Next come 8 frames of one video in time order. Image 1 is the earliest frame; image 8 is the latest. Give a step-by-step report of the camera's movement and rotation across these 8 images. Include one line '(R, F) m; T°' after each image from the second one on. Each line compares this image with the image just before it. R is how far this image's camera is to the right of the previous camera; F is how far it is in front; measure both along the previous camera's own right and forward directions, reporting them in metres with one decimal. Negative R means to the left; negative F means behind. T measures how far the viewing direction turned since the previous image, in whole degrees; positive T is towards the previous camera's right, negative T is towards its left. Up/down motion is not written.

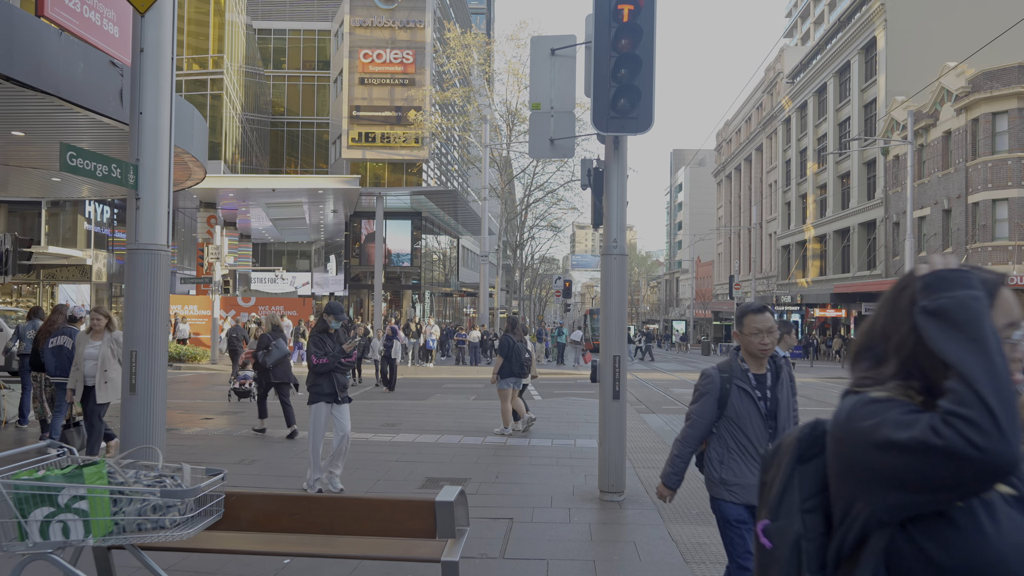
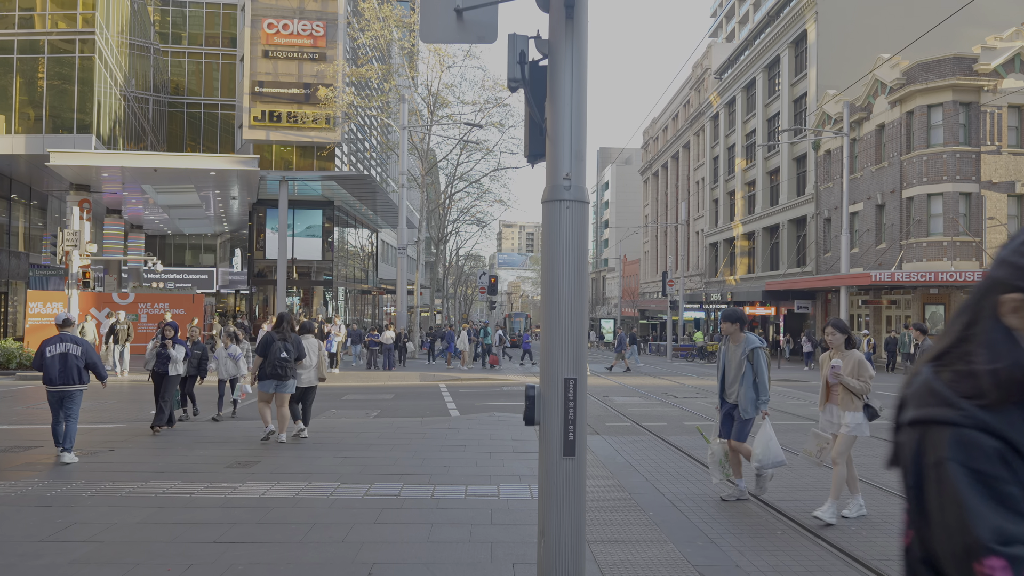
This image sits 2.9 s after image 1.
(+0.3, +2.9) m; +6°
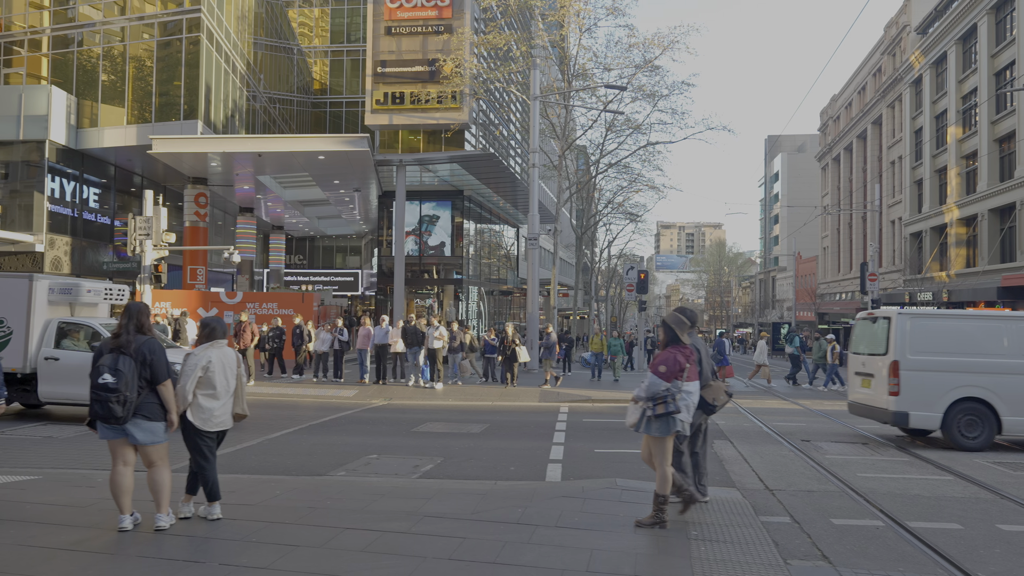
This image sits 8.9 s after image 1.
(+0.2, +4.9) m; -12°
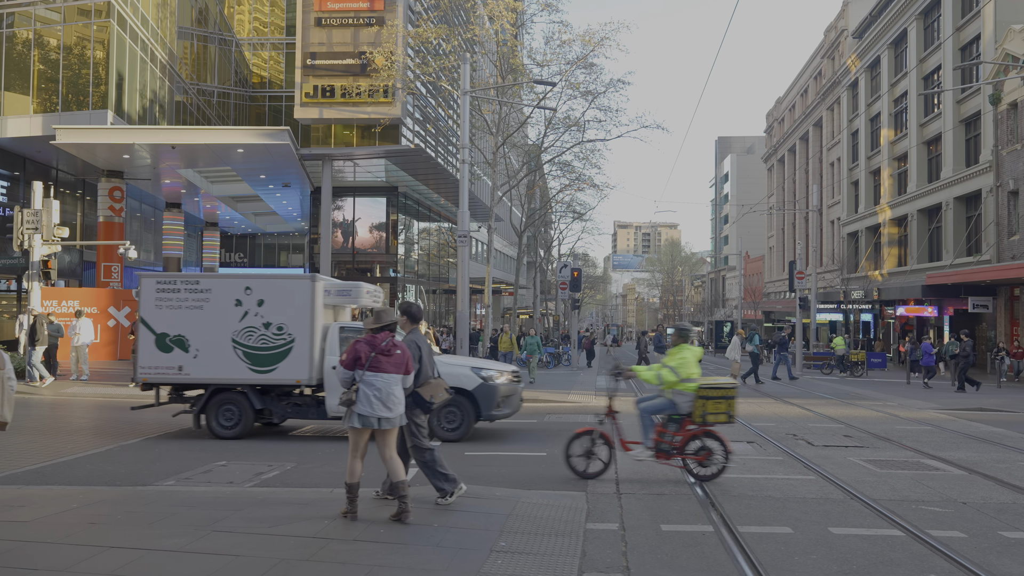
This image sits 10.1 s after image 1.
(+1.0, +0.4) m; +3°
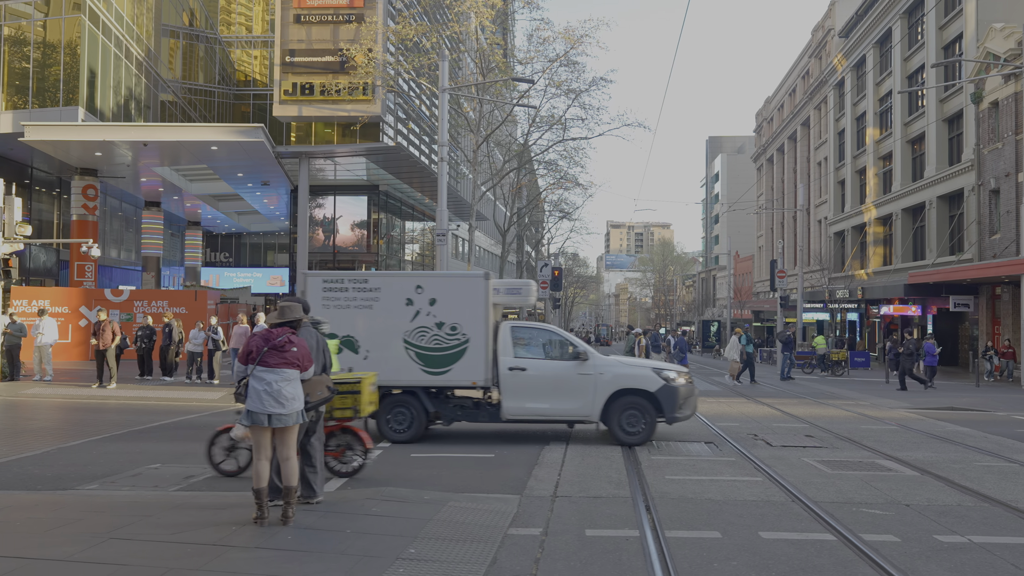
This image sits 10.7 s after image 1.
(+0.5, +0.2) m; 0°
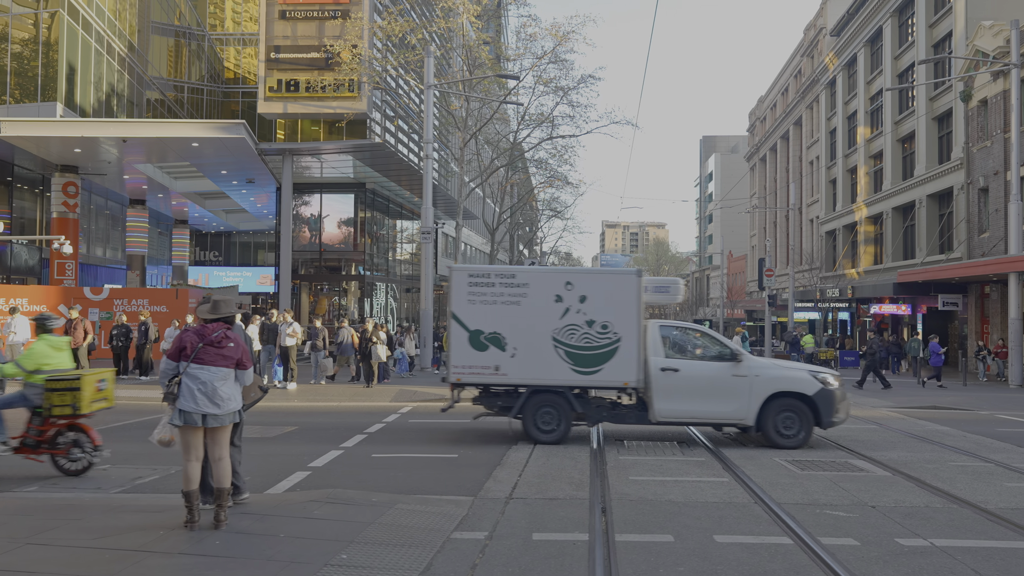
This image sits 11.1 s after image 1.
(+0.3, +0.2) m; 0°
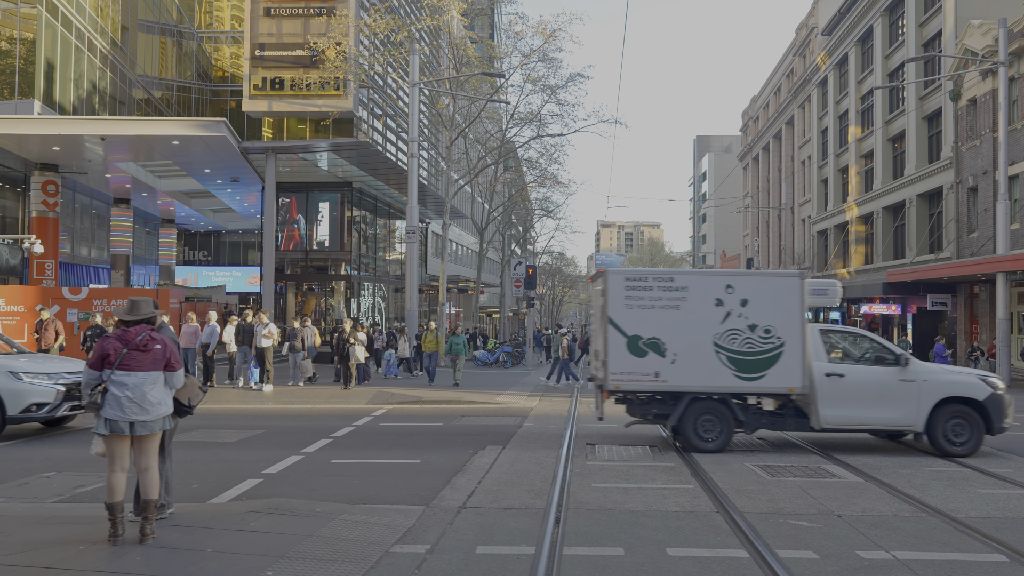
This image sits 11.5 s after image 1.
(+0.3, +0.2) m; 0°
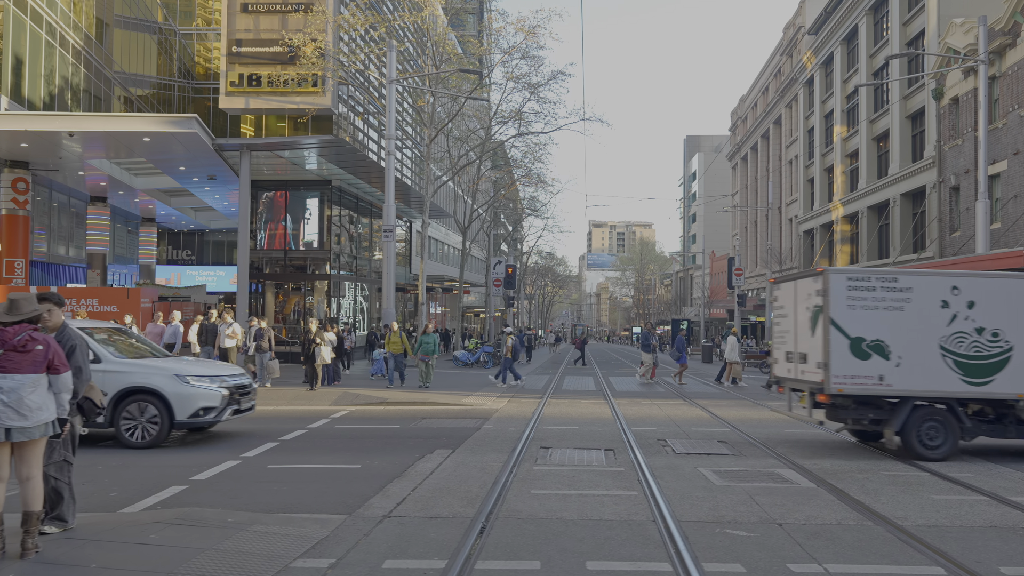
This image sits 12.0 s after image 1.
(+0.5, +0.3) m; +1°
